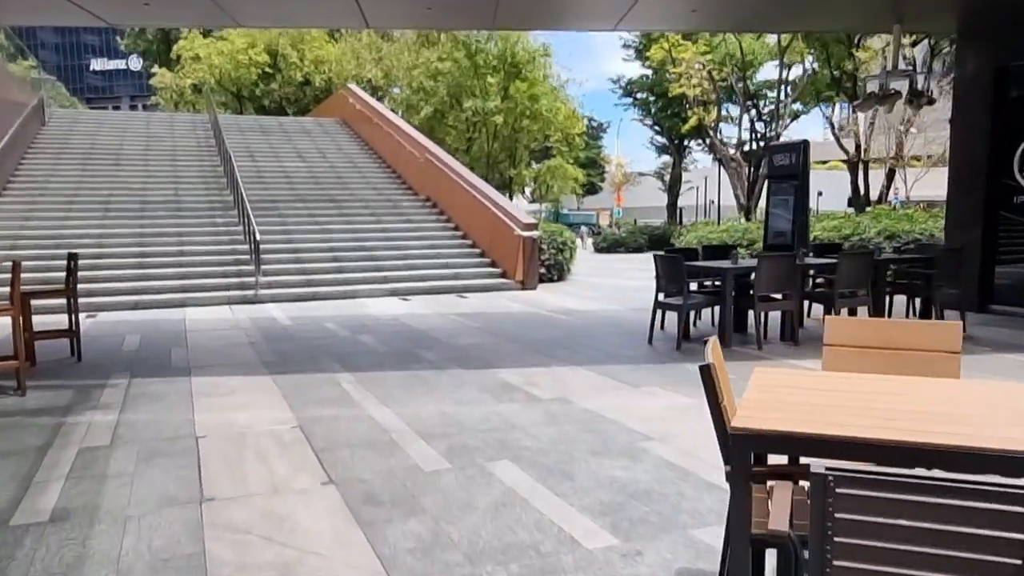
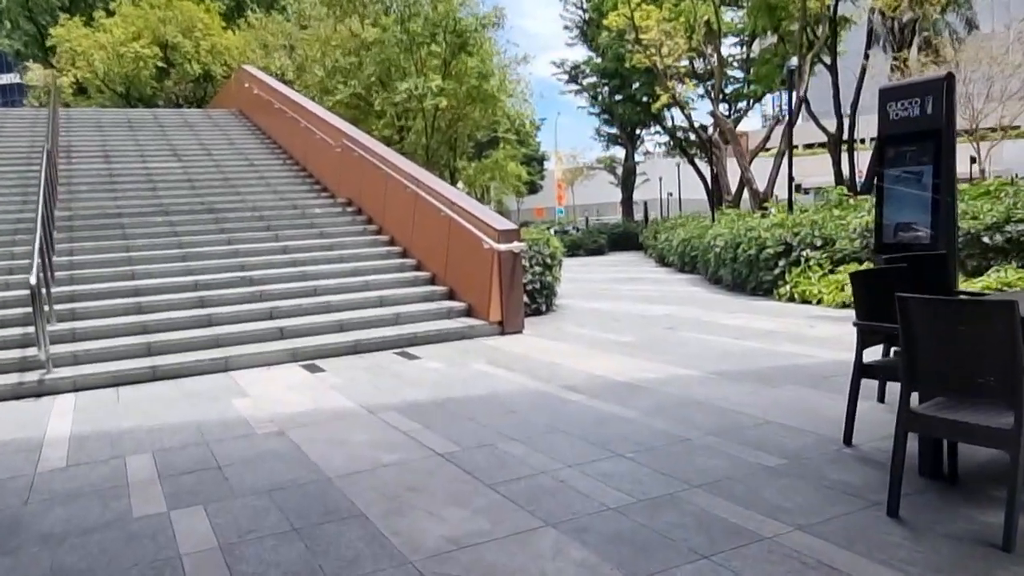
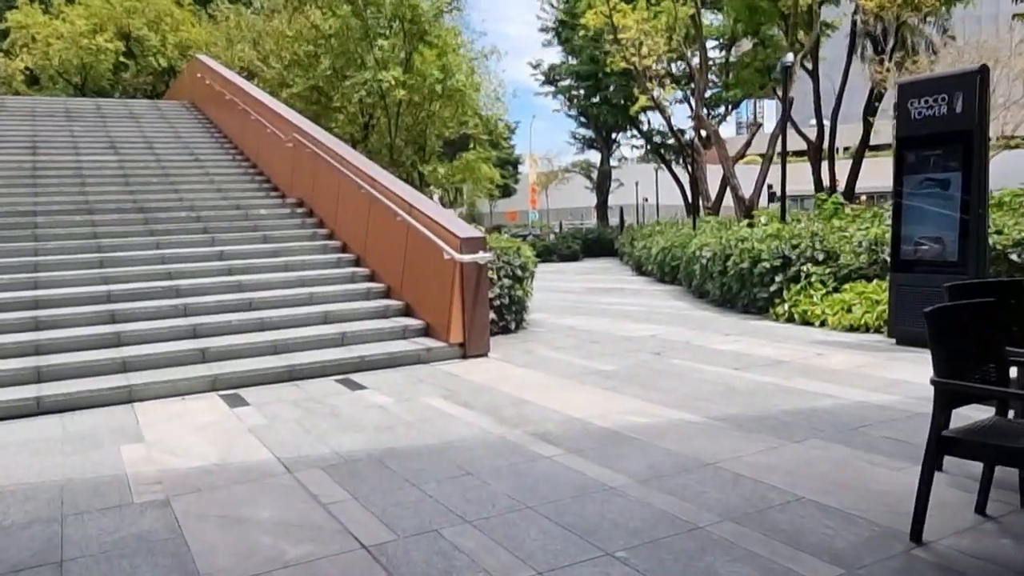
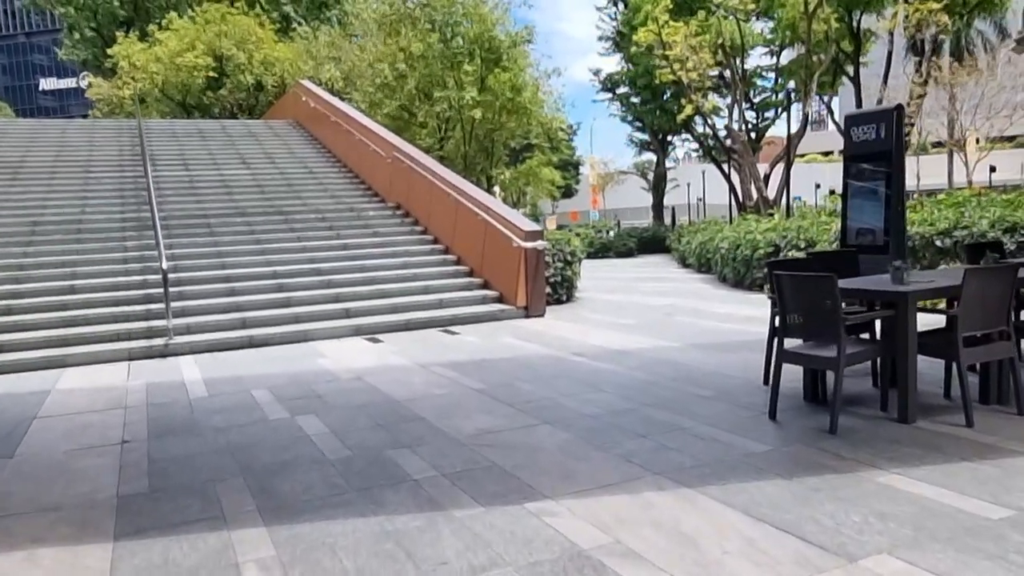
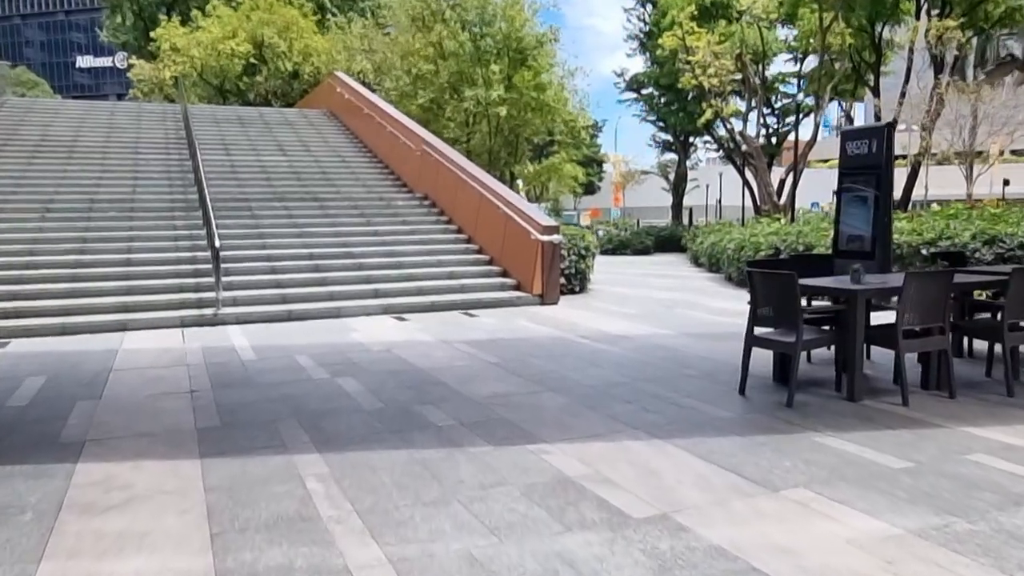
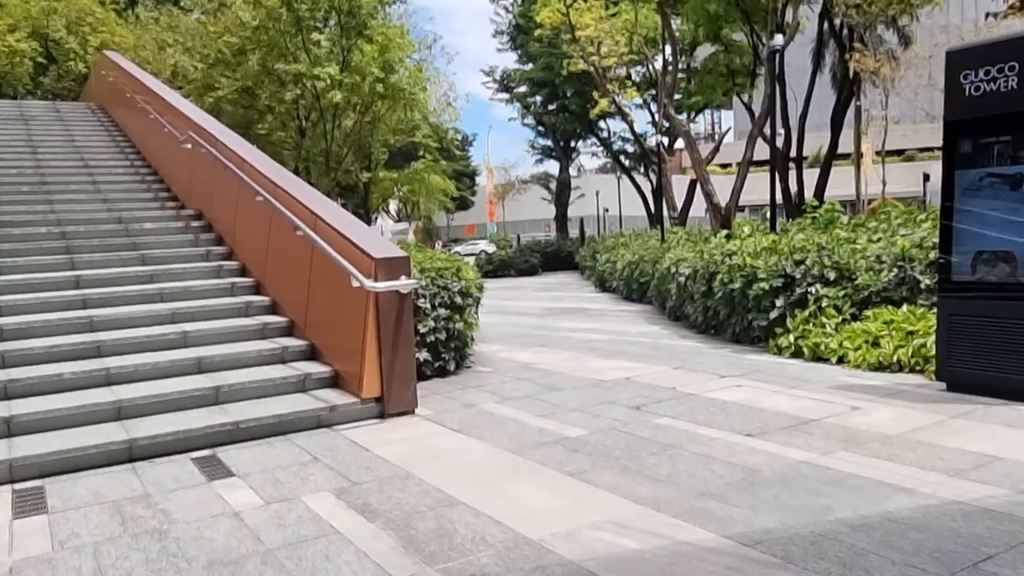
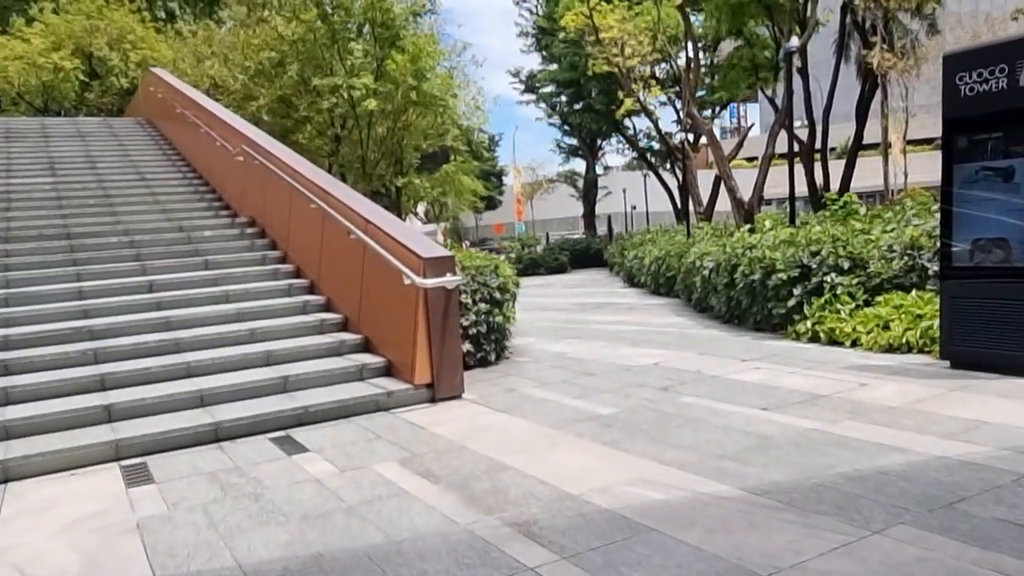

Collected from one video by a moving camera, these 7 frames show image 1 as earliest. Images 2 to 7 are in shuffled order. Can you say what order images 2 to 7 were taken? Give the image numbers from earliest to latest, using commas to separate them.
5, 4, 2, 3, 7, 6
